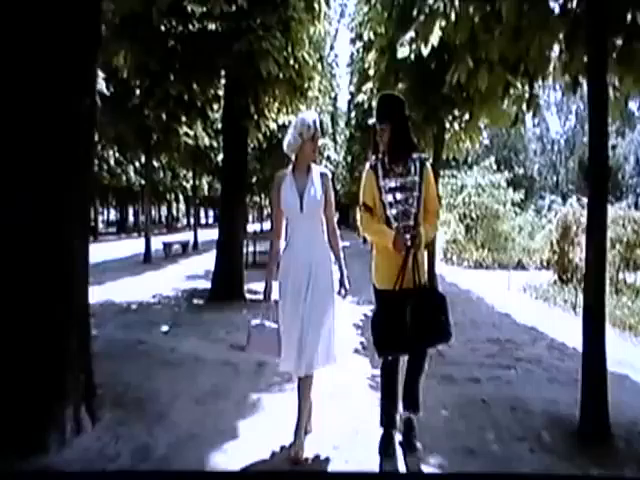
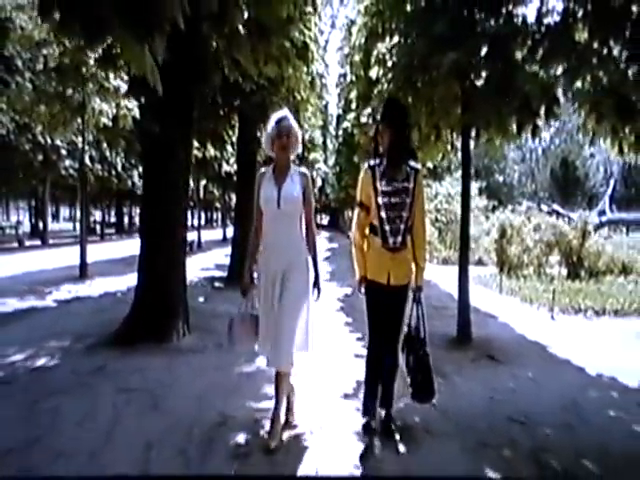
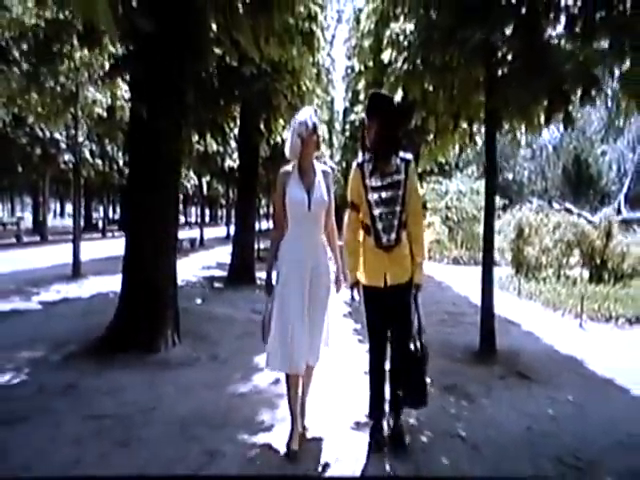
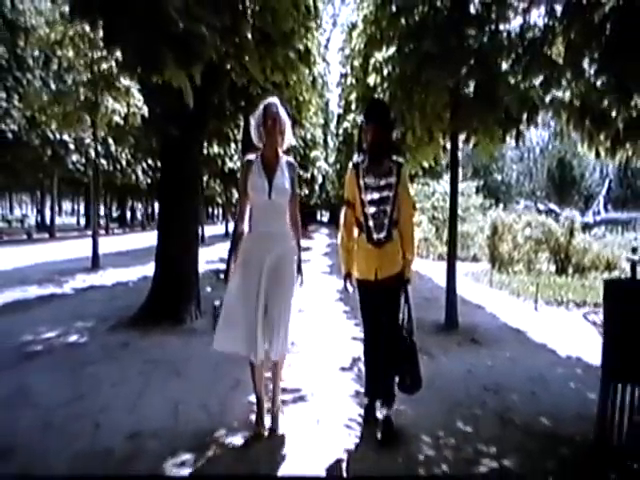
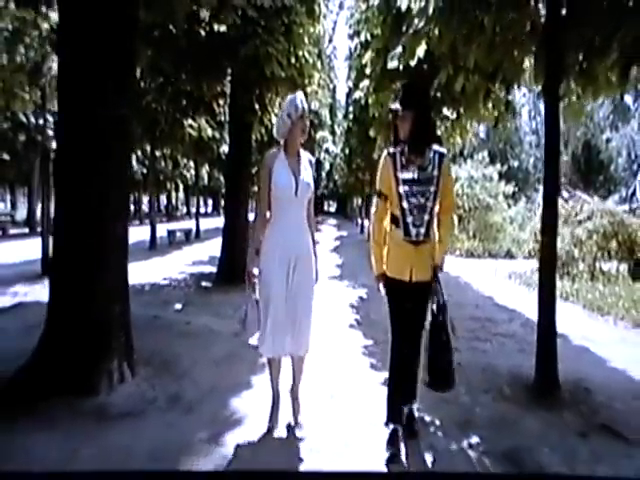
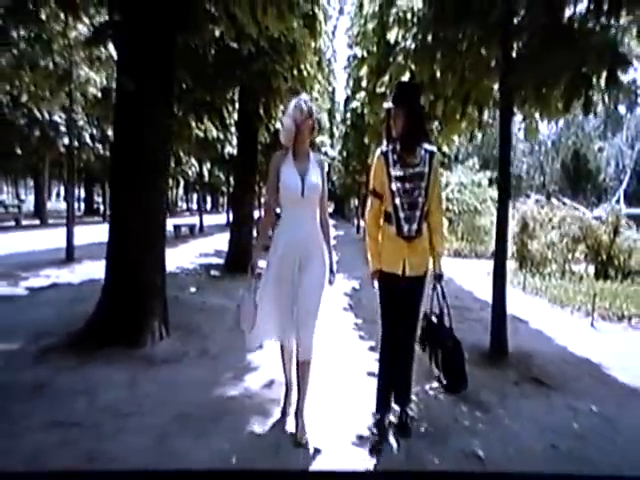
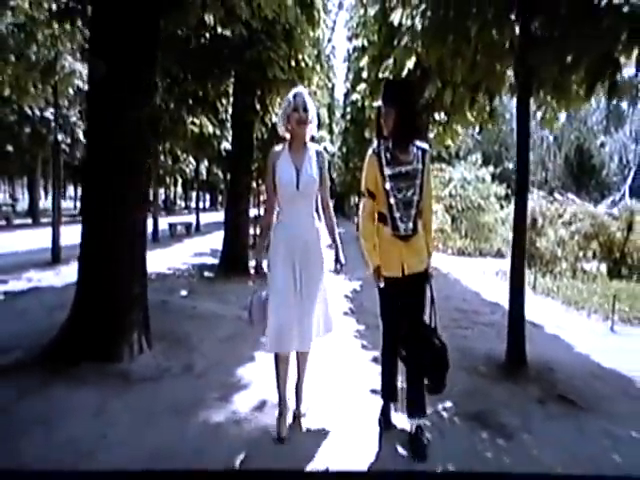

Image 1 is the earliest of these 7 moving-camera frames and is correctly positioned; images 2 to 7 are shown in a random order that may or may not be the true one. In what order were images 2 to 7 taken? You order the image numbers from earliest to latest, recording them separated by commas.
5, 7, 6, 3, 2, 4
